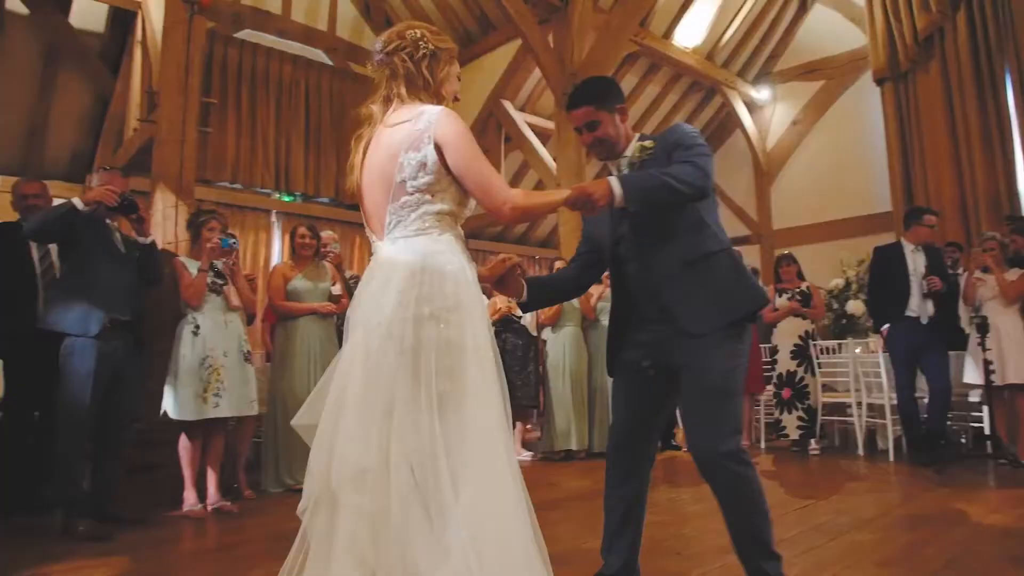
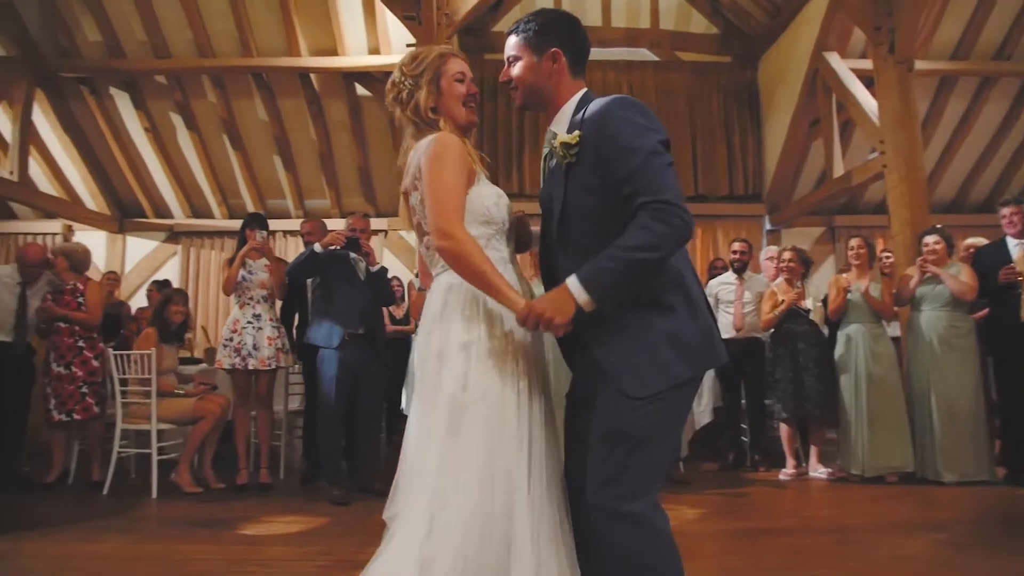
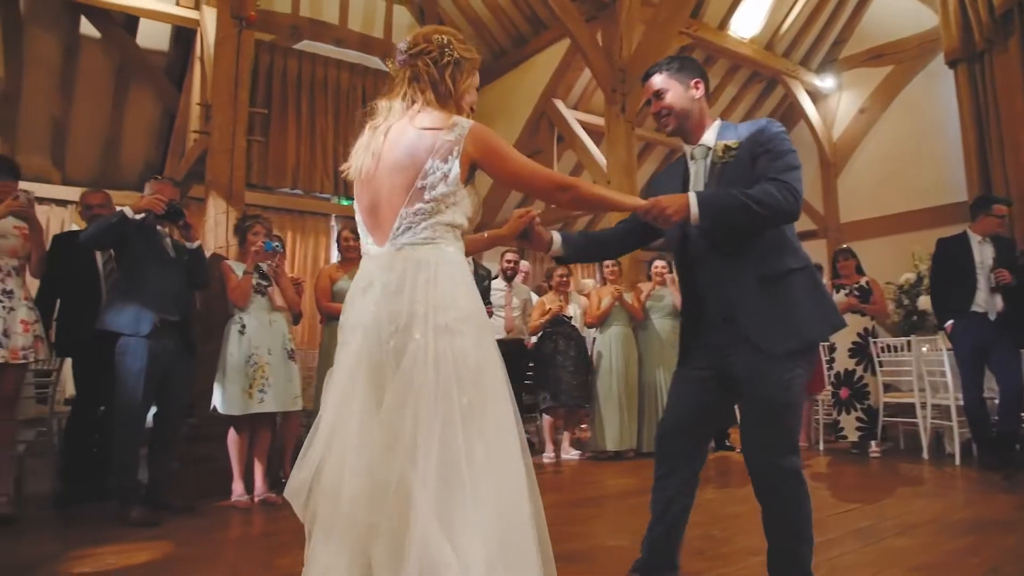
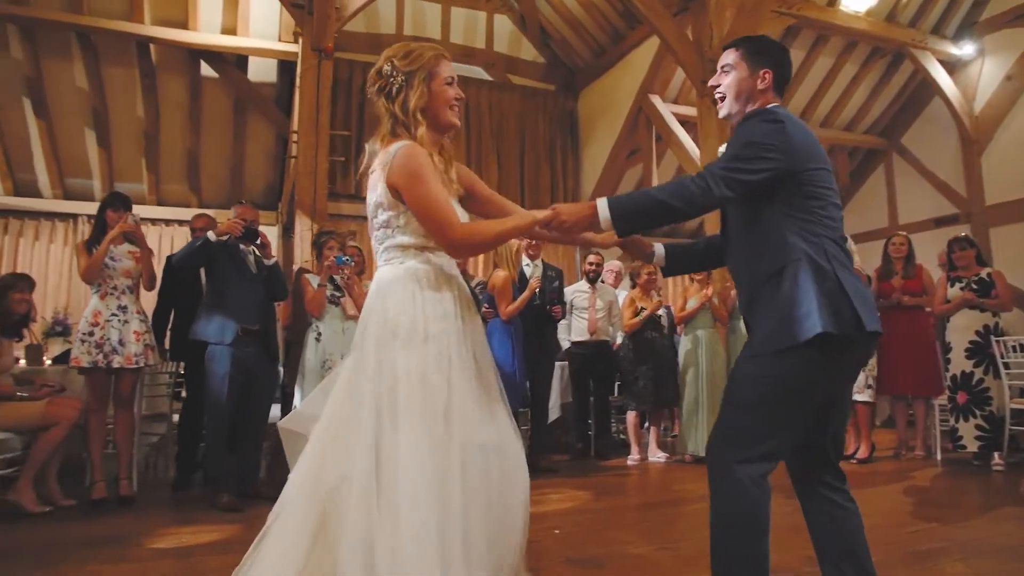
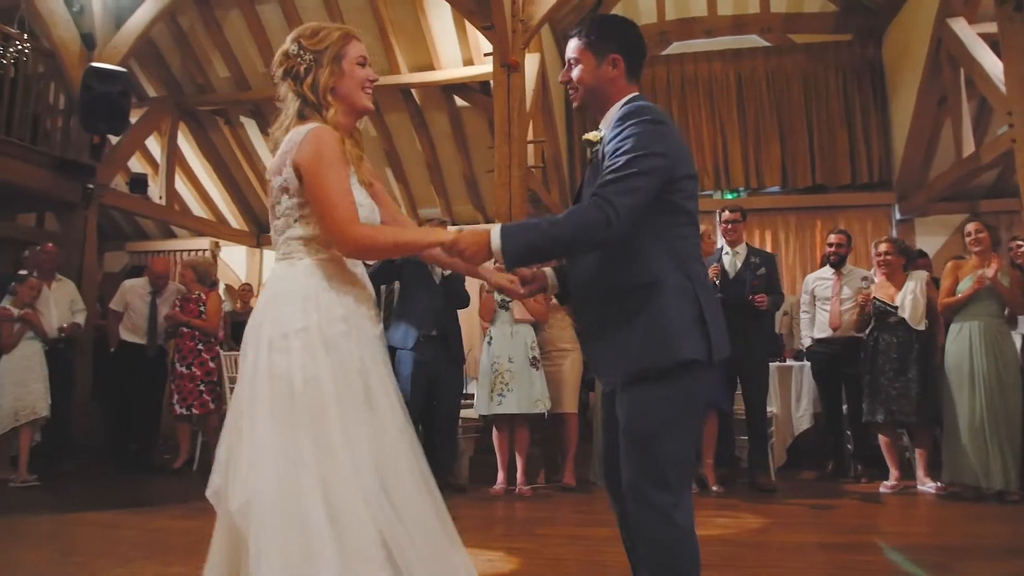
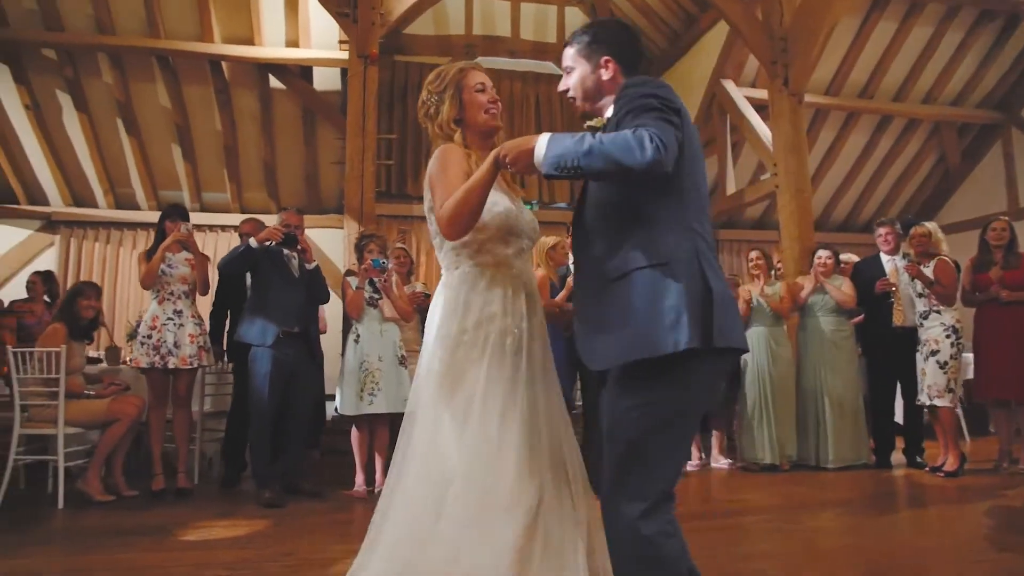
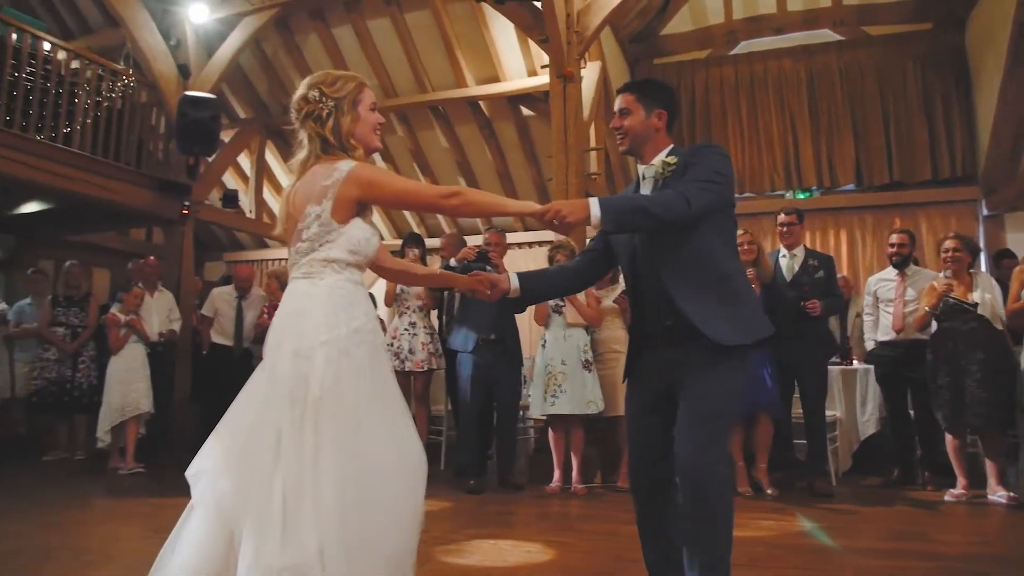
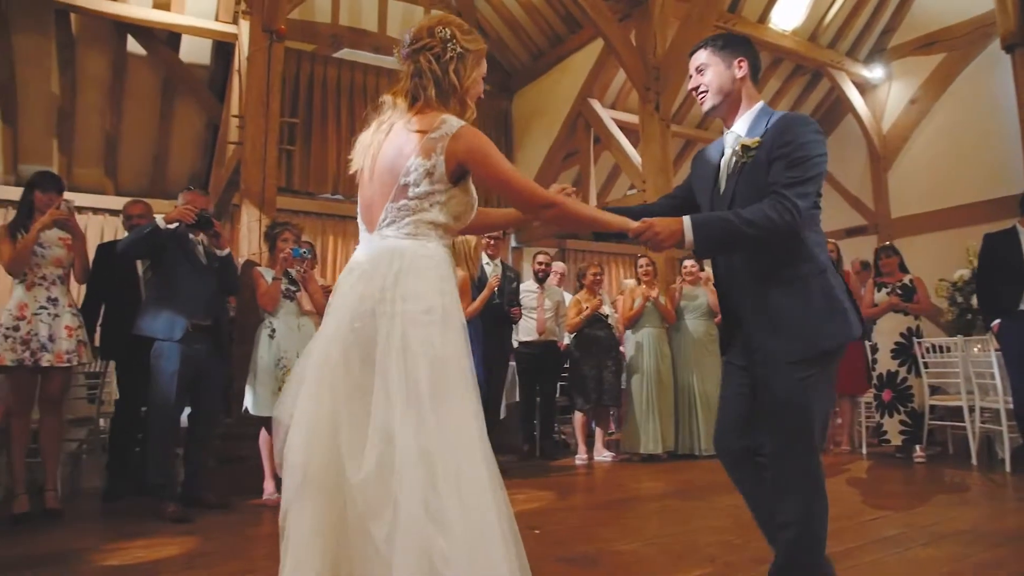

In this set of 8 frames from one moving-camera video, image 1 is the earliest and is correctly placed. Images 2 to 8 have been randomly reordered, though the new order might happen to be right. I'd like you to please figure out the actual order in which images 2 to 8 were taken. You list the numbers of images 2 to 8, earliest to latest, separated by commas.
3, 8, 4, 6, 2, 5, 7
